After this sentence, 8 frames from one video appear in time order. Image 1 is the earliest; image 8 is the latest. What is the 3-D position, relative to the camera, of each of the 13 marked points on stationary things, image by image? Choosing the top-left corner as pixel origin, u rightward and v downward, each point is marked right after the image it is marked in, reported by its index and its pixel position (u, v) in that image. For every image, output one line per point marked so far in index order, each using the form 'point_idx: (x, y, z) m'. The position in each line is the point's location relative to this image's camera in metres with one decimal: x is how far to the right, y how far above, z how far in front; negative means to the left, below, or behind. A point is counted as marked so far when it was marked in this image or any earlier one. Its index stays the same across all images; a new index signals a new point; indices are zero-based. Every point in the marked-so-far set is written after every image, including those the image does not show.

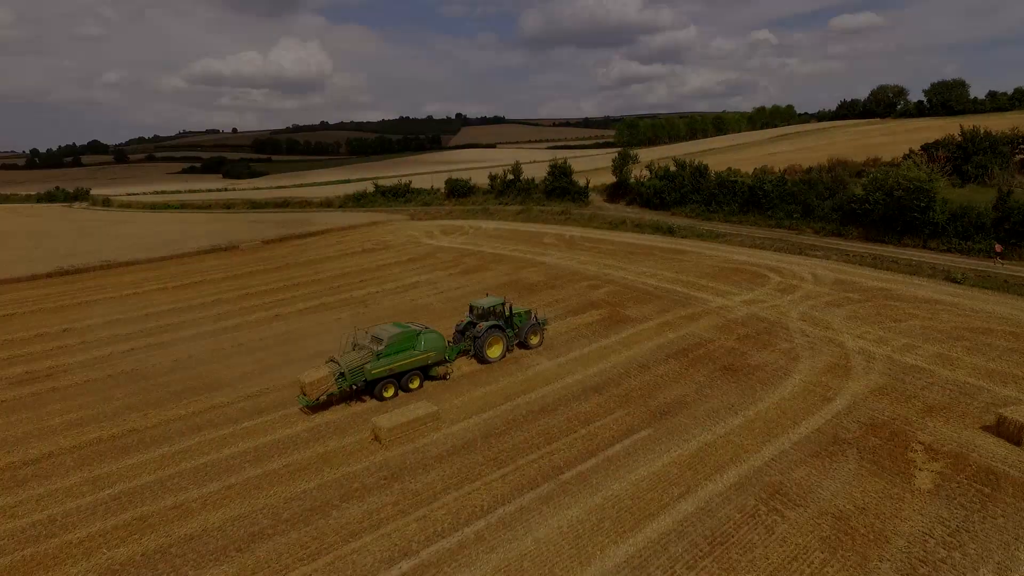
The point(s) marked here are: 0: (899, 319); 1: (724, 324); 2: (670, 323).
0: (+10.6, -0.9, +16.7) m
1: (+6.2, -1.0, +17.7) m
2: (+4.7, -1.1, +18.1) m
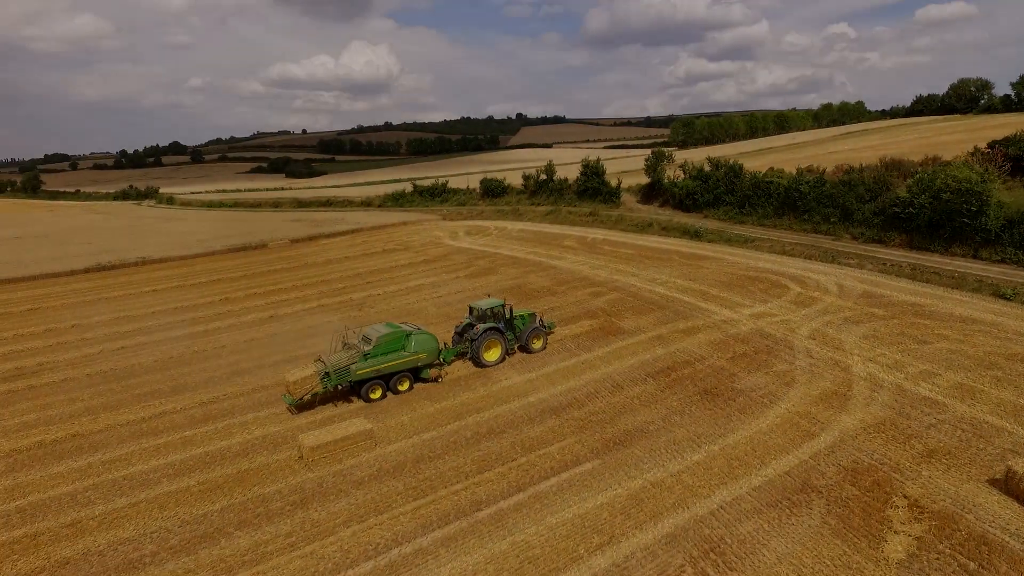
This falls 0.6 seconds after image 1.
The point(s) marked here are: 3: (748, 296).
0: (+9.9, -1.3, +14.6) m
1: (+5.5, -1.4, +16.0) m
2: (+4.1, -1.3, +16.6) m
3: (+7.6, -0.3, +19.5) m
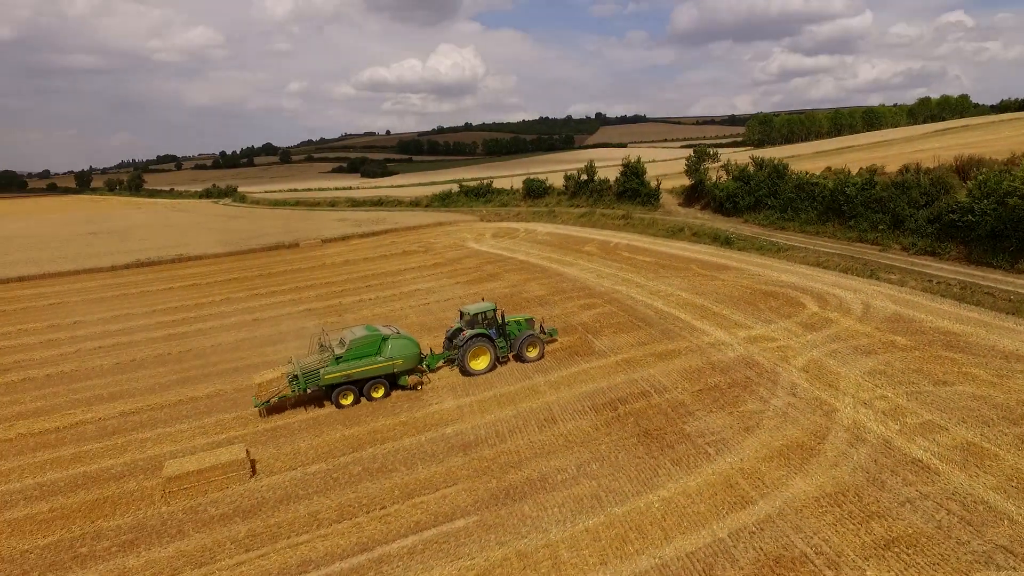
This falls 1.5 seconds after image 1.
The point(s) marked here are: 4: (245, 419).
0: (+8.4, -1.8, +11.8) m
1: (+4.2, -1.8, +13.8) m
2: (+2.9, -1.7, +14.5) m
3: (+6.7, -0.8, +17.0) m
4: (-5.9, -2.8, +13.0) m
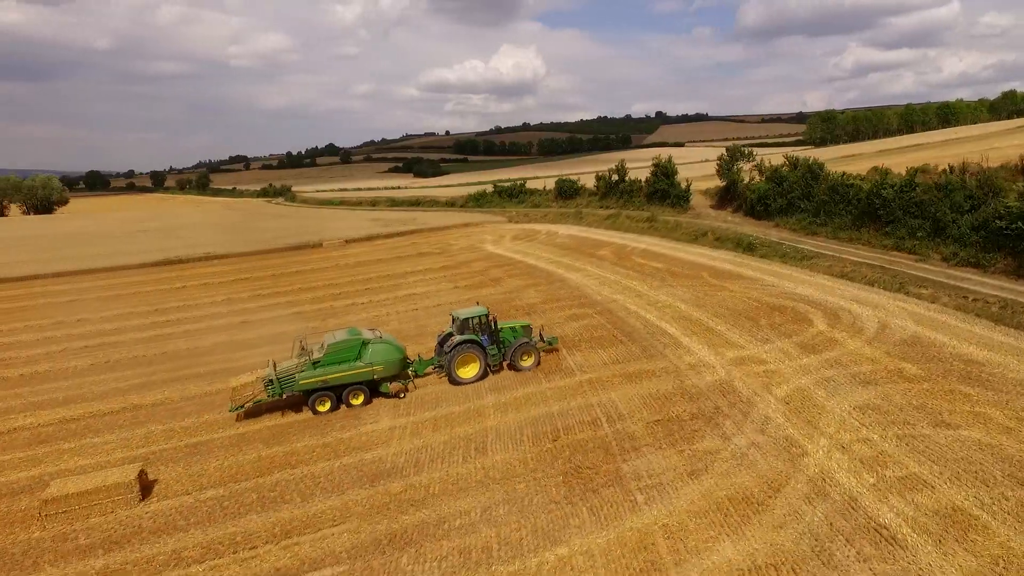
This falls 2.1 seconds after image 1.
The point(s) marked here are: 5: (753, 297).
0: (+7.1, -2.2, +9.9) m
1: (+3.1, -2.1, +12.2) m
2: (+1.9, -2.0, +13.1) m
3: (+5.9, -1.1, +15.2) m
4: (-7.0, -2.9, +12.4) m
5: (+7.3, -0.3, +18.4) m
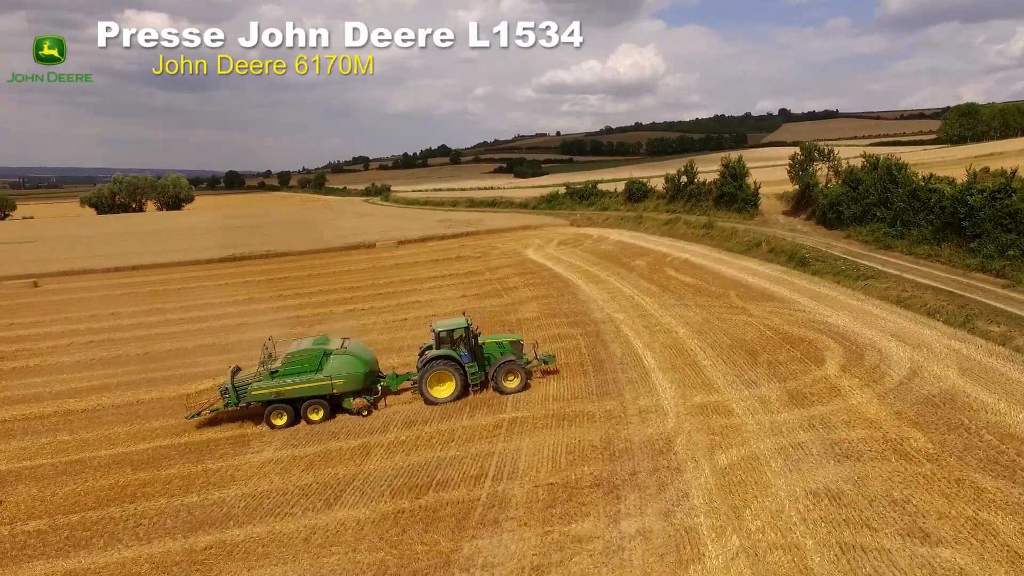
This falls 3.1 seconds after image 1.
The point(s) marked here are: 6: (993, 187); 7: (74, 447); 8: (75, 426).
0: (+4.8, -2.8, +6.9) m
1: (+1.3, -2.6, +9.9) m
2: (+0.2, -2.5, +11.0) m
3: (+4.6, -1.7, +12.4) m
4: (-8.7, -3.1, +11.9) m
5: (+6.6, -0.9, +15.3) m
6: (+14.3, +3.0, +18.0) m
7: (-8.4, -3.1, +11.7) m
8: (-9.2, -2.9, +12.8) m
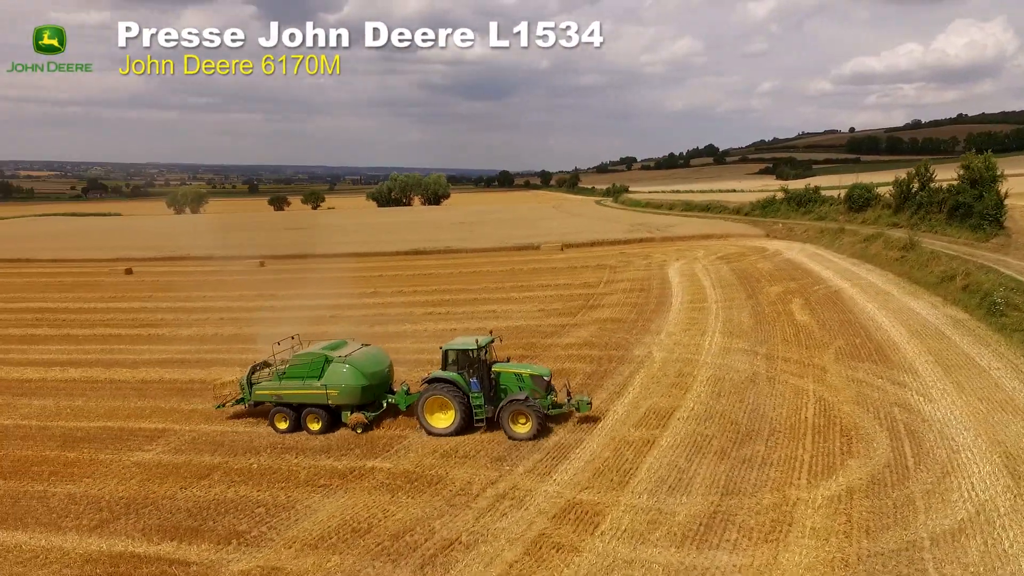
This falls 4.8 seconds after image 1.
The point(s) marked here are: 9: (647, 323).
0: (+0.3, -3.5, +3.6) m
1: (-1.6, -3.0, +7.7) m
2: (-2.1, -2.9, +9.1) m
3: (+2.5, -2.5, +8.6) m
4: (-9.9, -2.7, +13.6) m
5: (+5.5, -1.9, +10.5) m
6: (+14.0, +1.3, +9.7) m
7: (-9.8, -2.8, +13.3) m
8: (-10.0, -2.6, +14.6) m
9: (+3.9, -1.0, +17.6) m
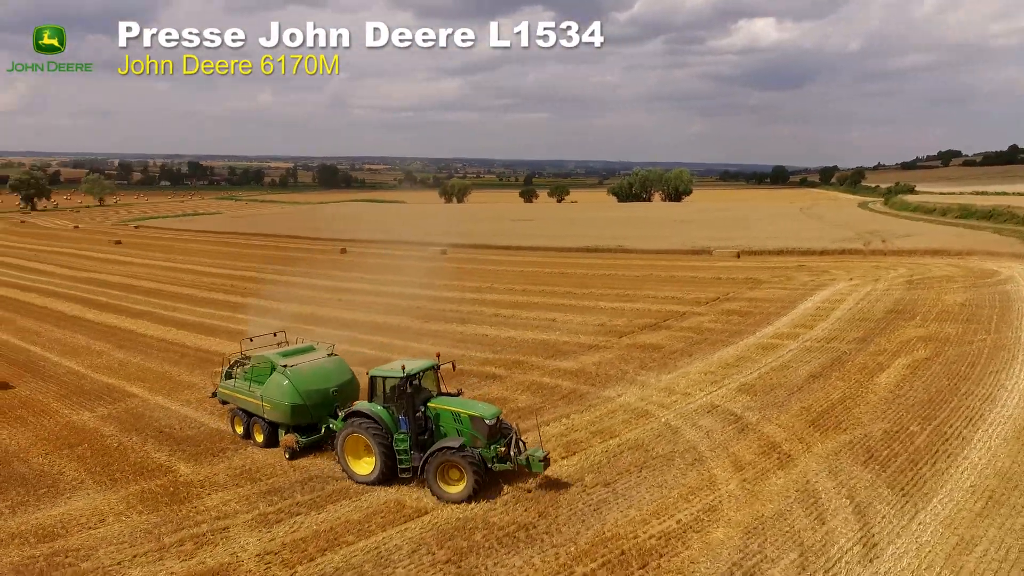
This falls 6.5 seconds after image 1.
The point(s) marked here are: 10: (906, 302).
0: (-5.3, -3.6, +2.7) m
1: (-5.3, -3.0, +7.3) m
2: (-5.2, -2.8, +8.8) m
3: (-1.2, -2.8, +6.4) m
4: (-10.4, -2.0, +16.0) m
5: (+2.4, -2.5, +6.8) m
6: (+10.0, -0.1, +2.5) m
7: (-10.4, -2.1, +15.7) m
8: (-10.1, -1.9, +17.0) m
9: (+3.9, -1.6, +14.0) m
10: (+11.9, -0.5, +18.2) m
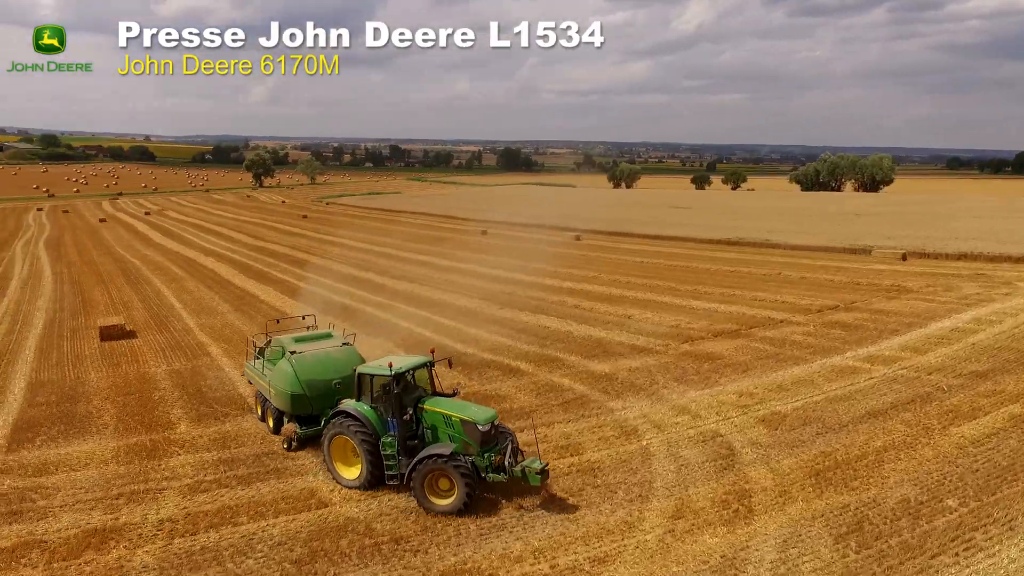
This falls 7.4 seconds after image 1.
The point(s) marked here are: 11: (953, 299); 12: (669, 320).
0: (-7.6, -3.2, +3.9) m
1: (-6.3, -2.6, +8.3) m
2: (-5.8, -2.4, +9.7) m
3: (-2.6, -2.7, +6.3) m
4: (-8.7, -1.1, +18.1) m
5: (+1.0, -2.7, +5.7) m
6: (+7.2, -0.8, -0.6) m
7: (-8.8, -1.2, +17.8) m
8: (-8.1, -1.0, +18.9) m
9: (+4.5, -1.7, +12.1) m
10: (+13.4, -1.0, +14.0) m
11: (+13.7, -0.3, +18.8) m
12: (+4.3, -0.9, +17.2) m
